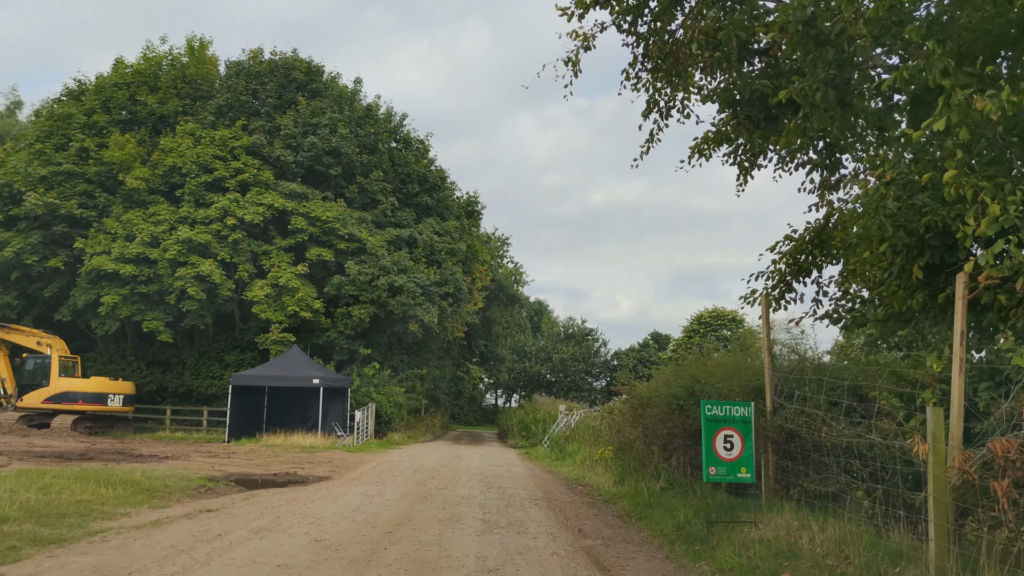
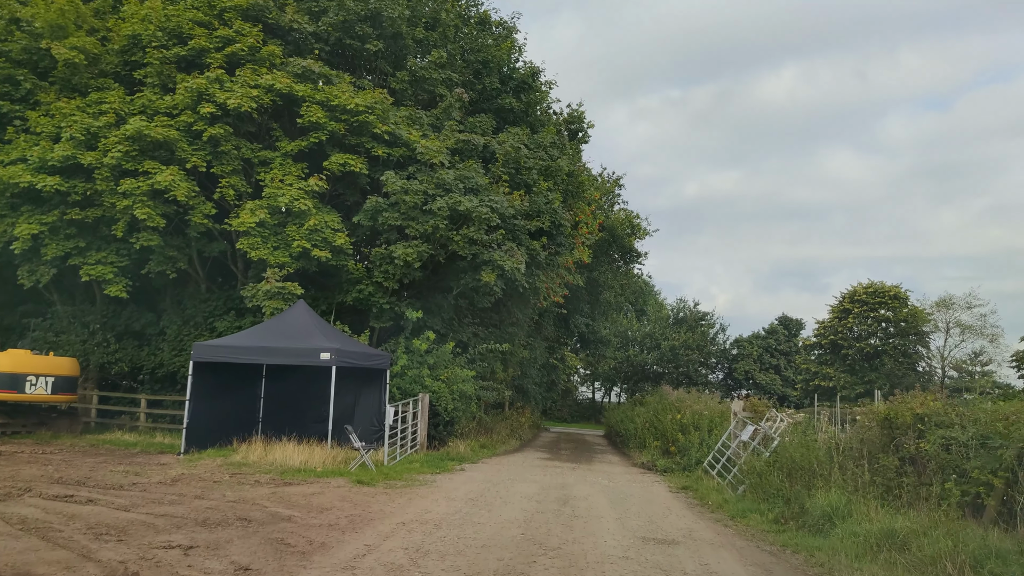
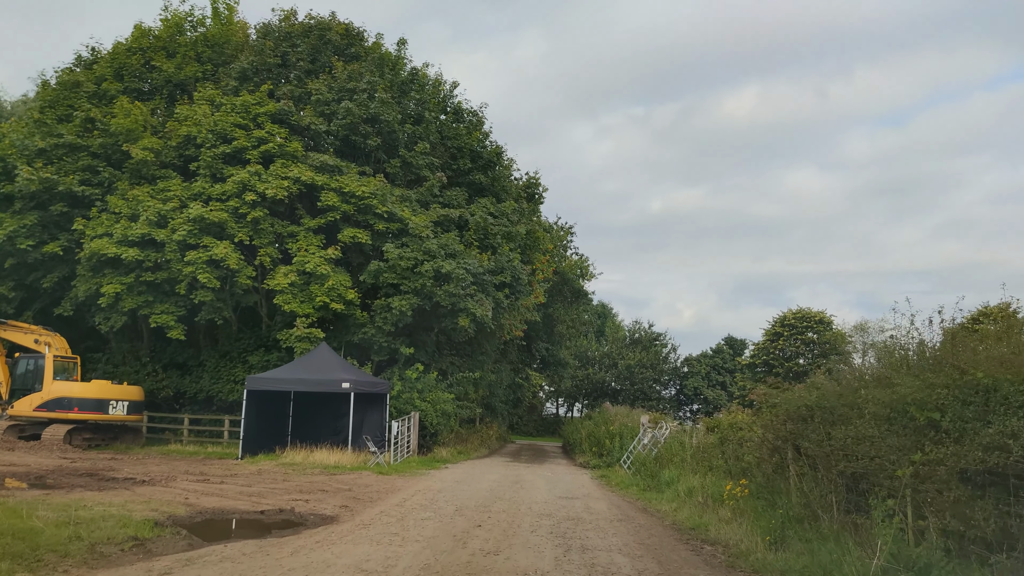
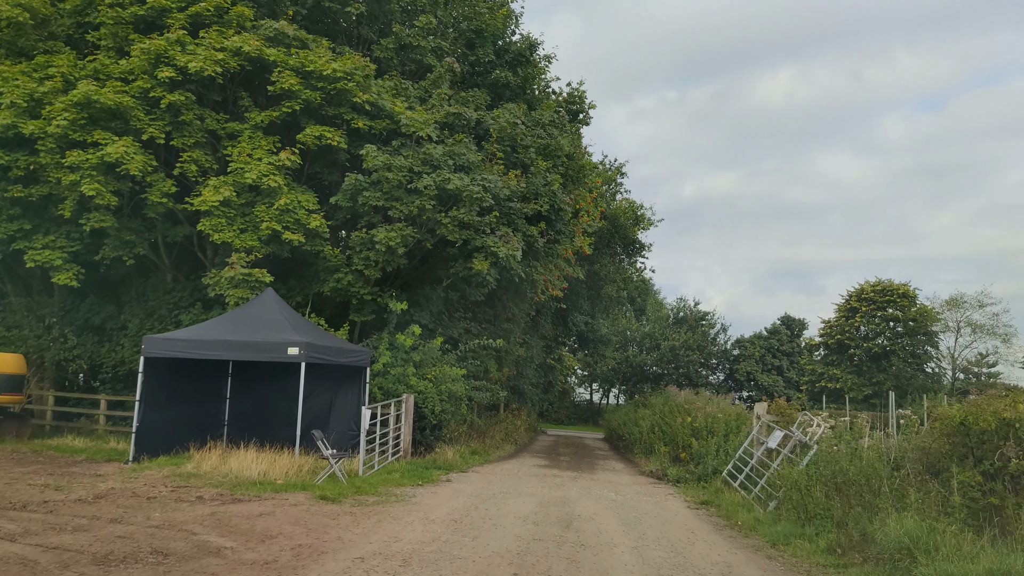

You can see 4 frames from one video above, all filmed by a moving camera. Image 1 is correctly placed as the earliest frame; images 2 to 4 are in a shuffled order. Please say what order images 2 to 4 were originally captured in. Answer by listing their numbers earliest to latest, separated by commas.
3, 2, 4
